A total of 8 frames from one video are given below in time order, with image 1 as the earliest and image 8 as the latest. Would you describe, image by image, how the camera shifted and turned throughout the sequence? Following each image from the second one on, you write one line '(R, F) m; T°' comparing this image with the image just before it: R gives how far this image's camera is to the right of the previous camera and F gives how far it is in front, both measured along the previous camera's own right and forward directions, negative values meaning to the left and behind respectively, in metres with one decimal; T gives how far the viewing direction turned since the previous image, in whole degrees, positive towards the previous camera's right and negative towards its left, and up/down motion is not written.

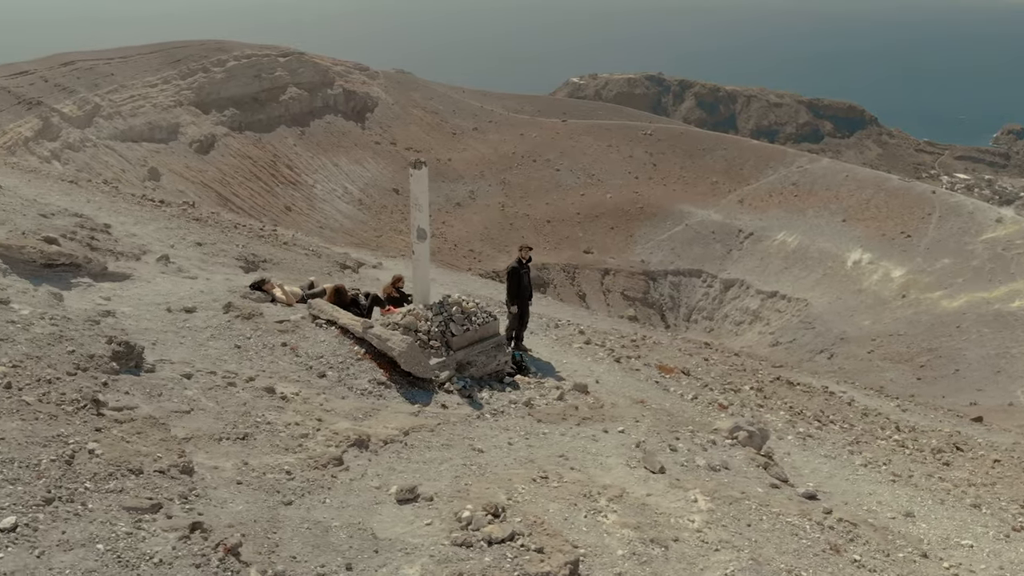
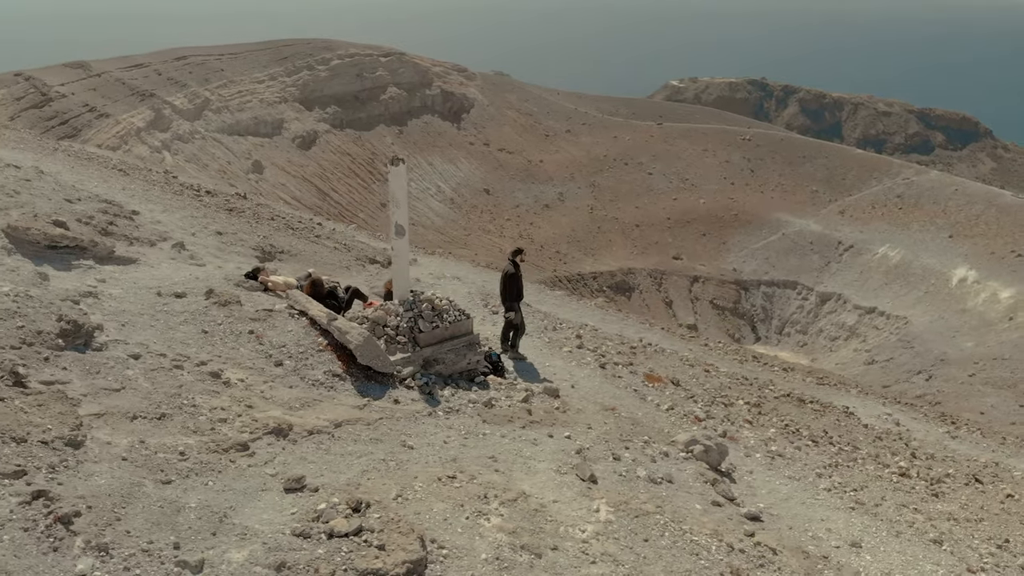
(+1.4, +0.1) m; -7°
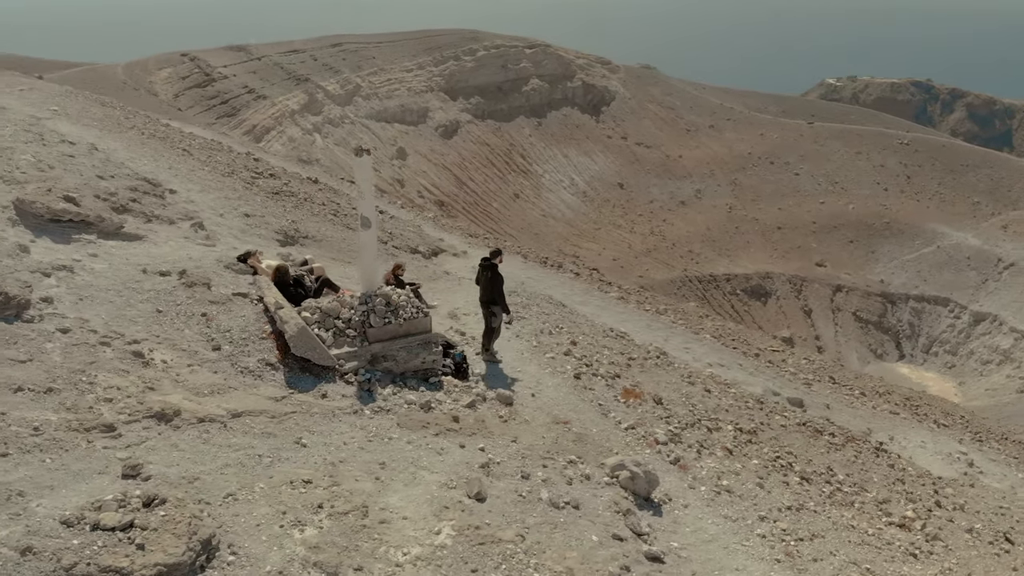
(+1.9, +0.5) m; -10°
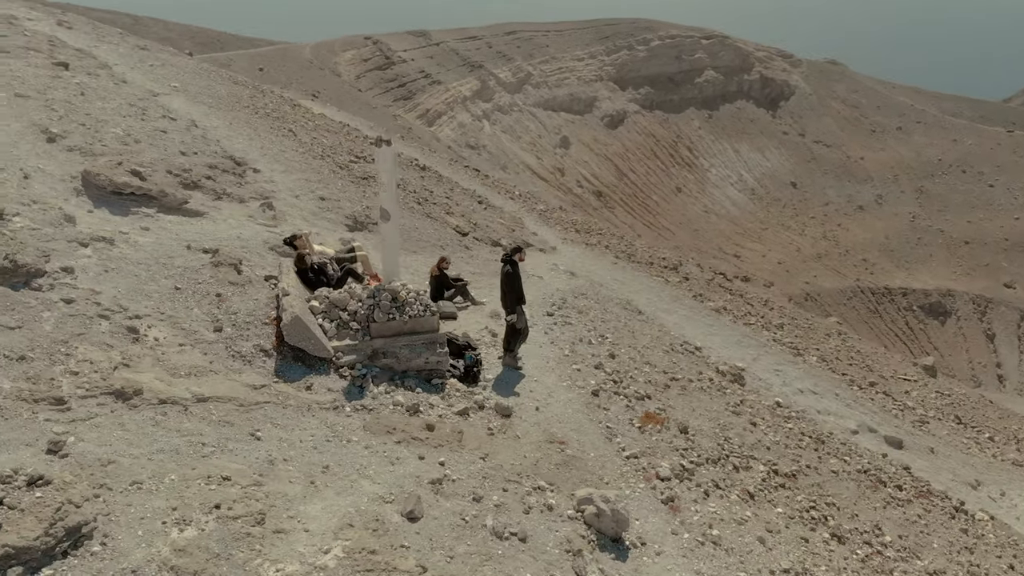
(+1.5, +0.6) m; -11°
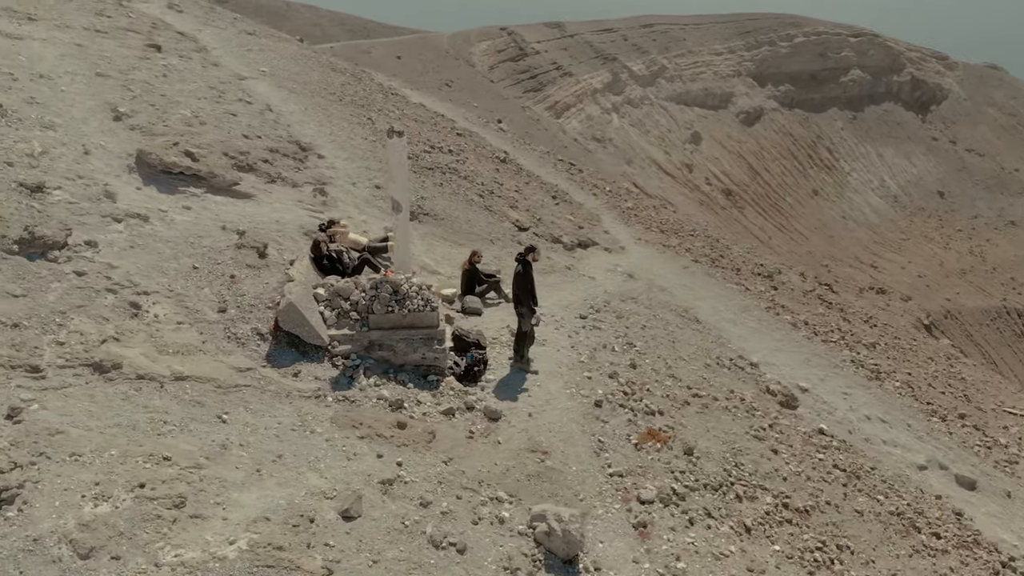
(+1.3, +0.3) m; -9°
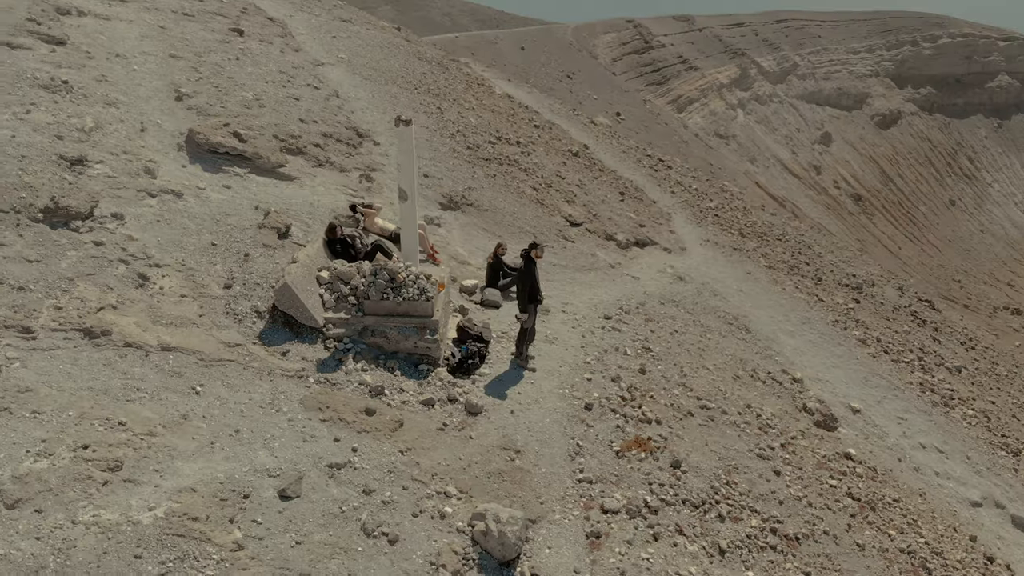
(+1.2, +0.2) m; -8°
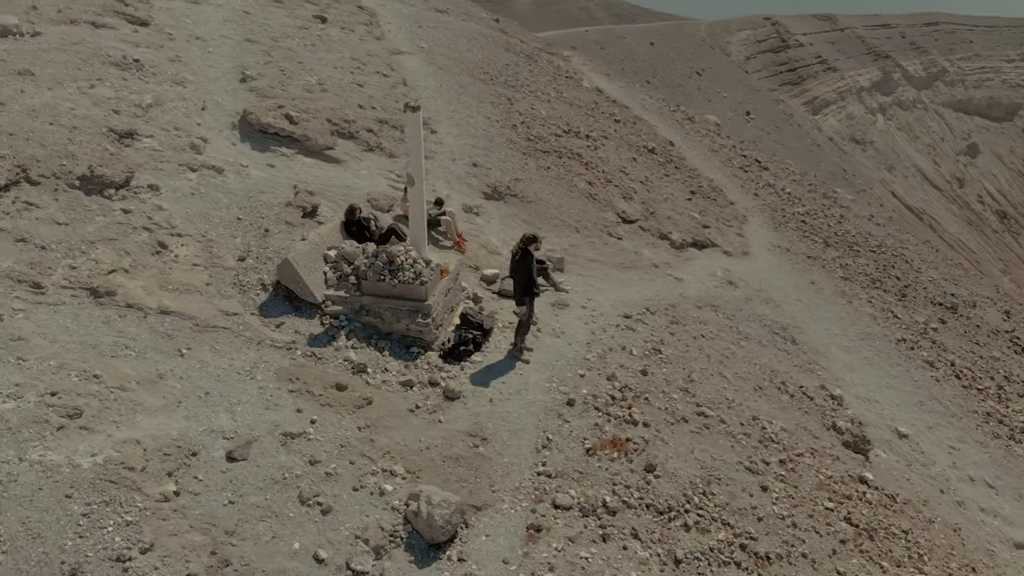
(+1.3, +0.1) m; -8°
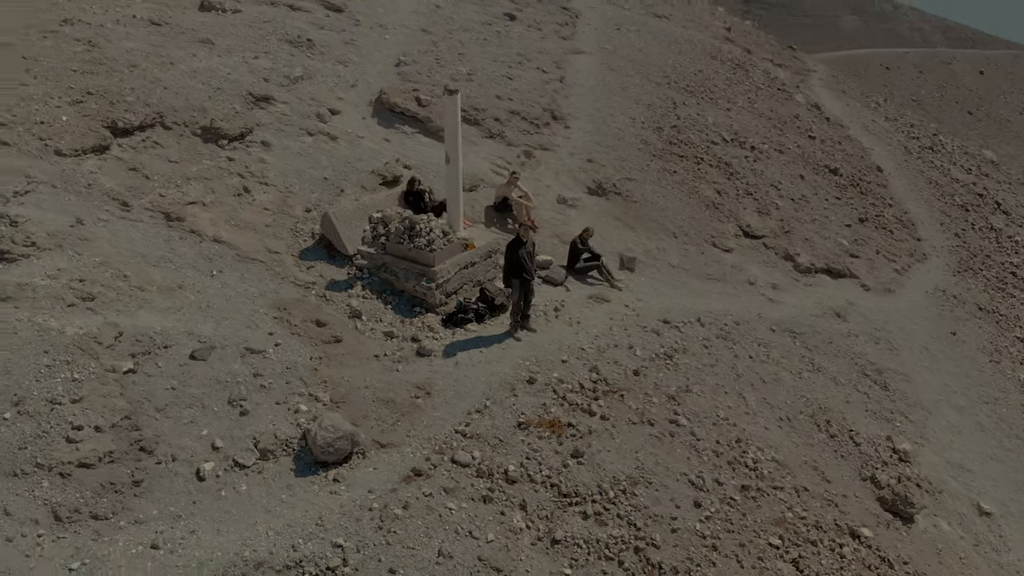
(+3.2, 0.0) m; -19°
